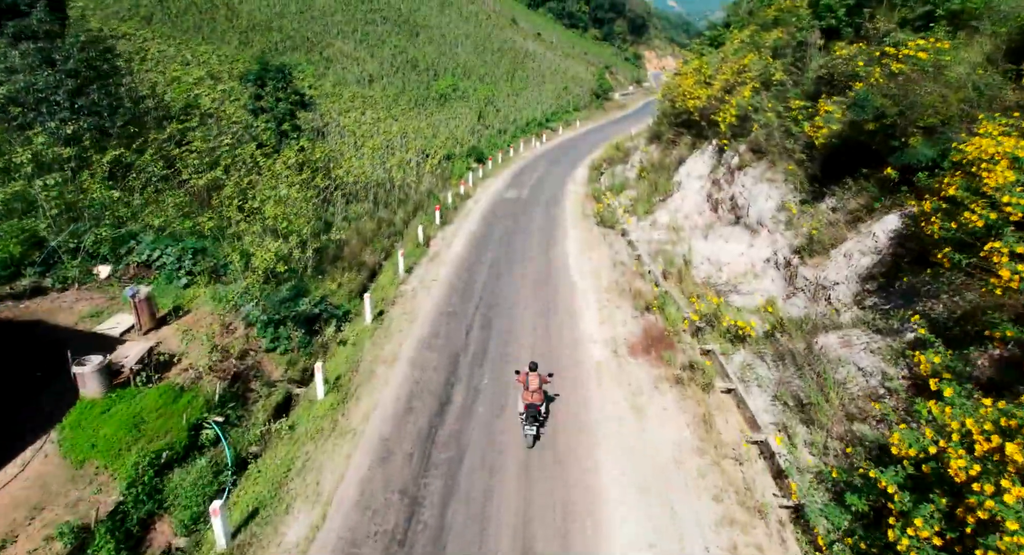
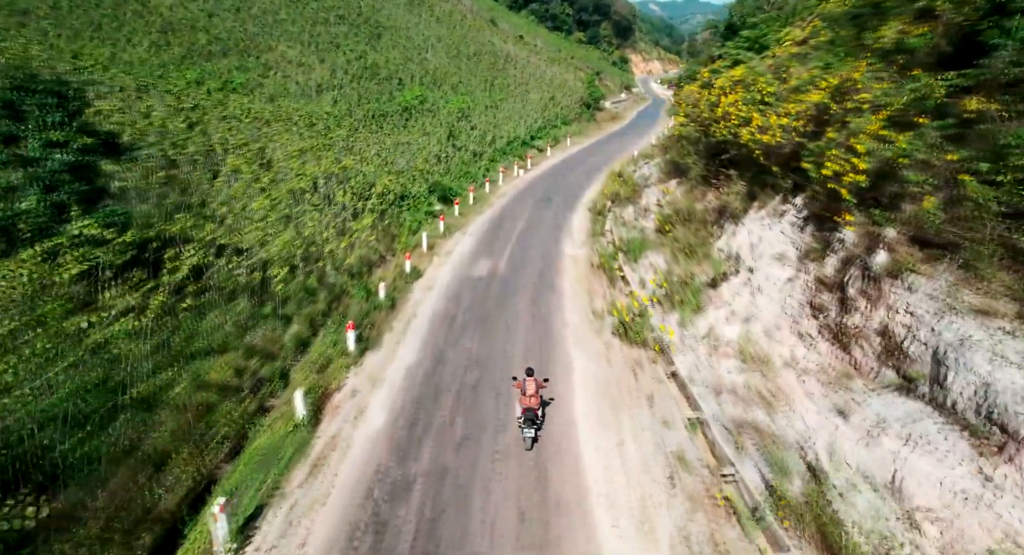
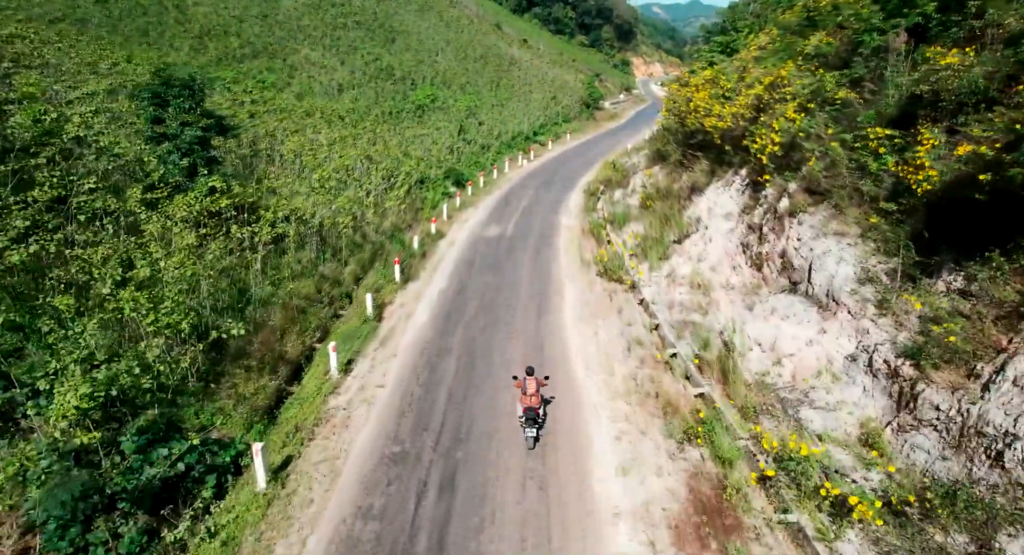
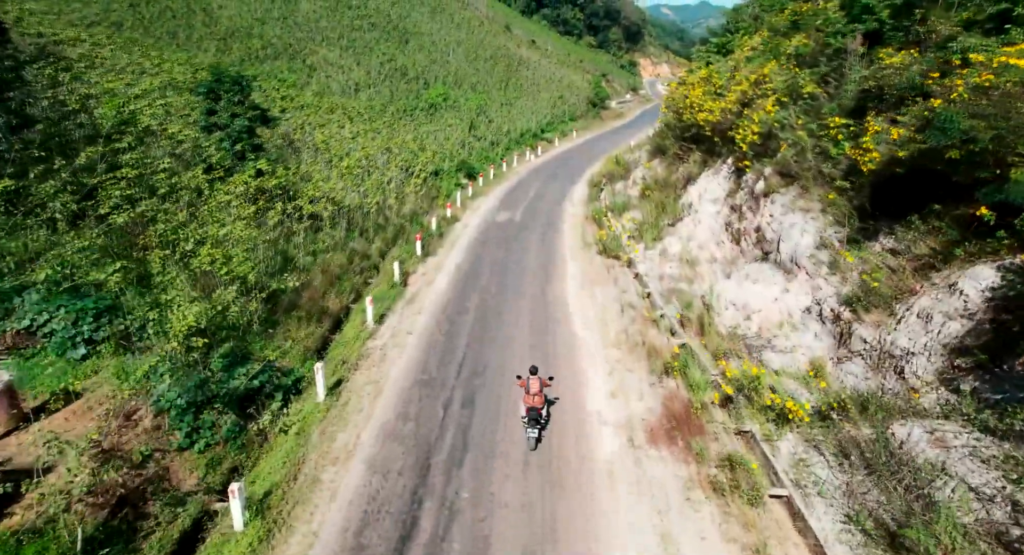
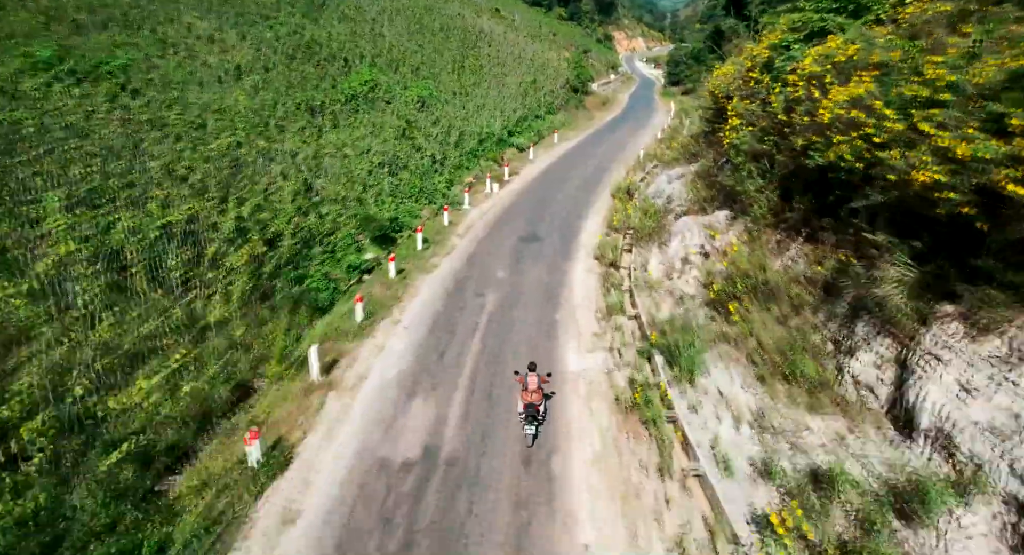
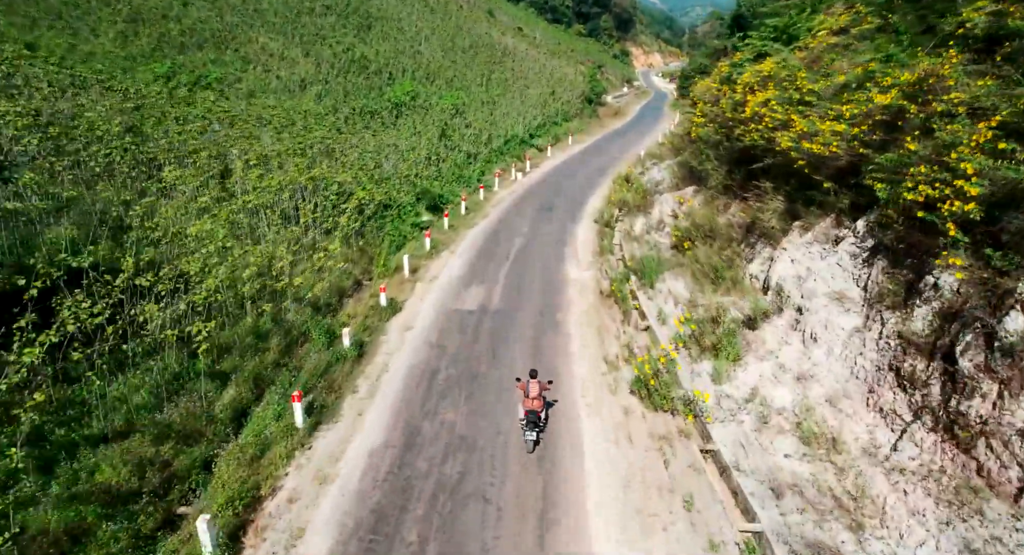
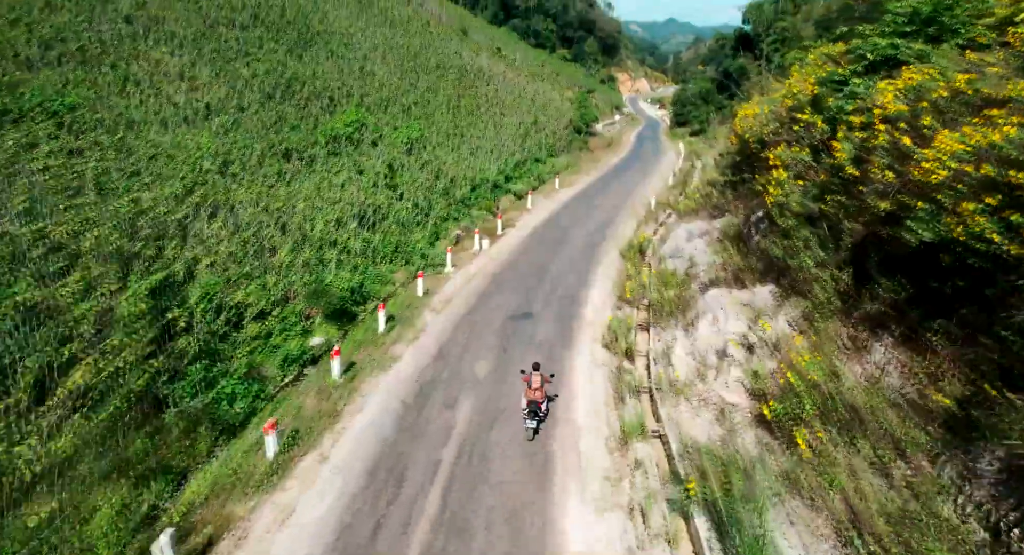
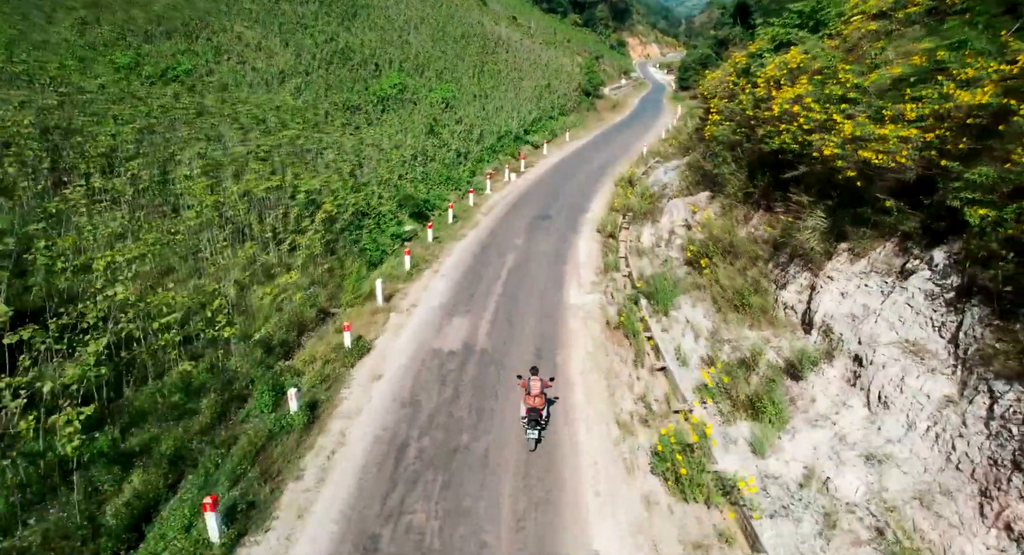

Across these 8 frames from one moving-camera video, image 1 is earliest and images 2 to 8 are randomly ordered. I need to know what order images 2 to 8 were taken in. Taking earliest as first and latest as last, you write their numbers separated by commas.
4, 3, 2, 6, 8, 5, 7
